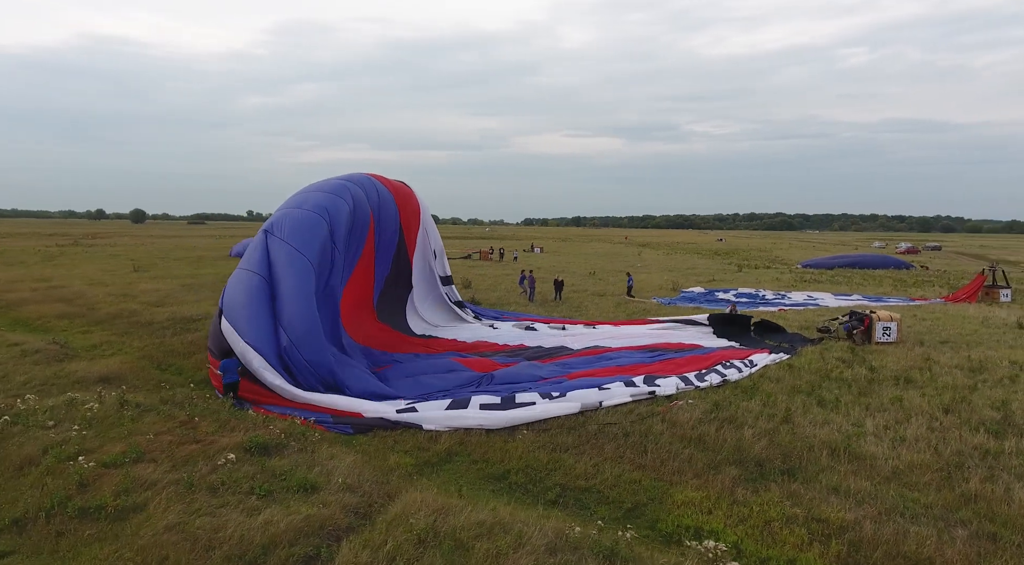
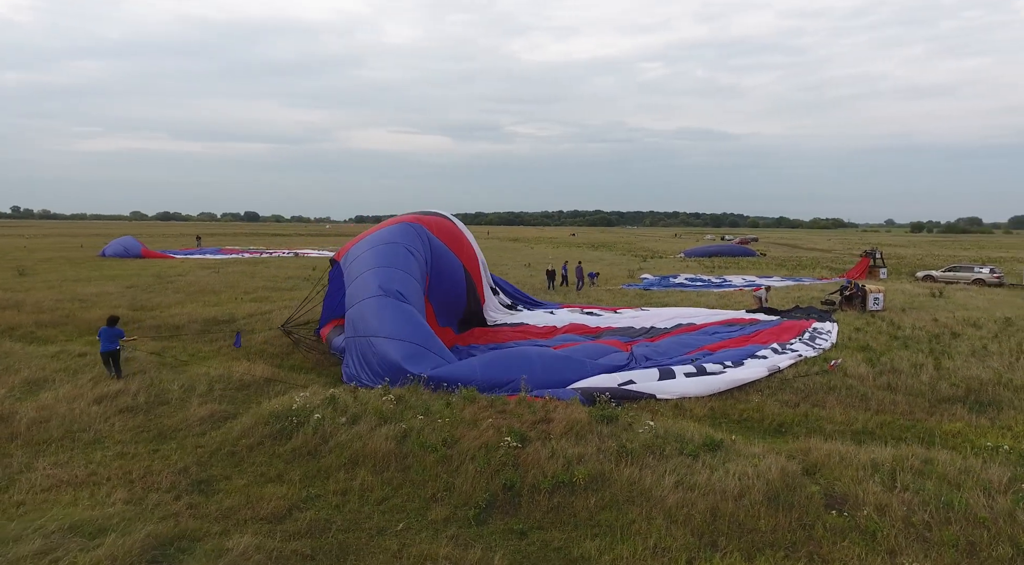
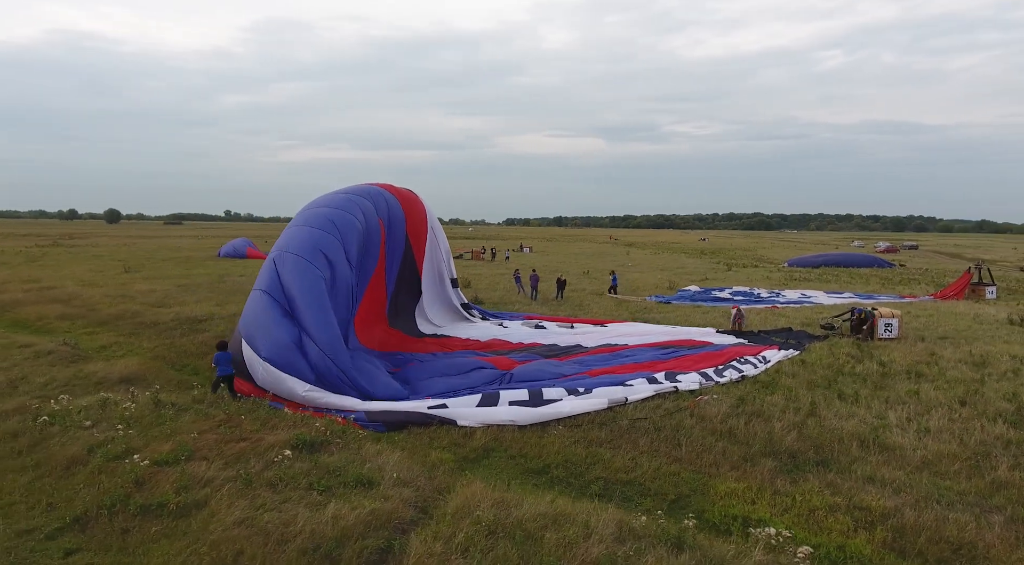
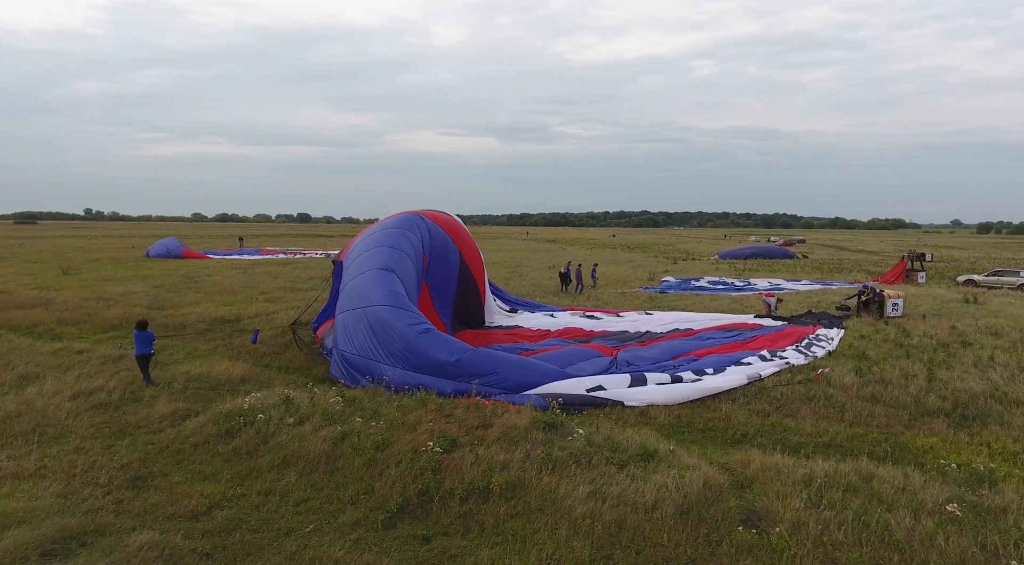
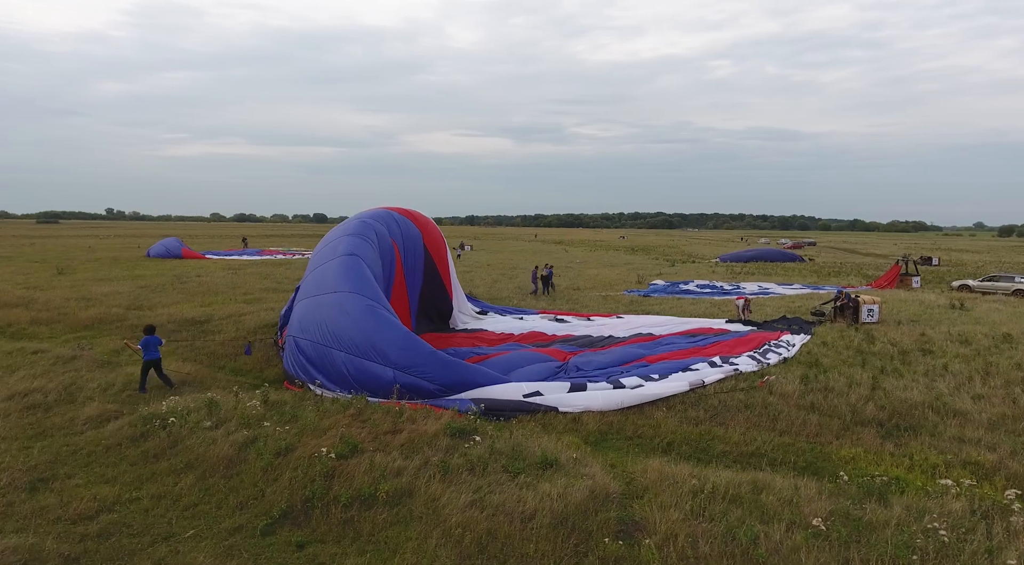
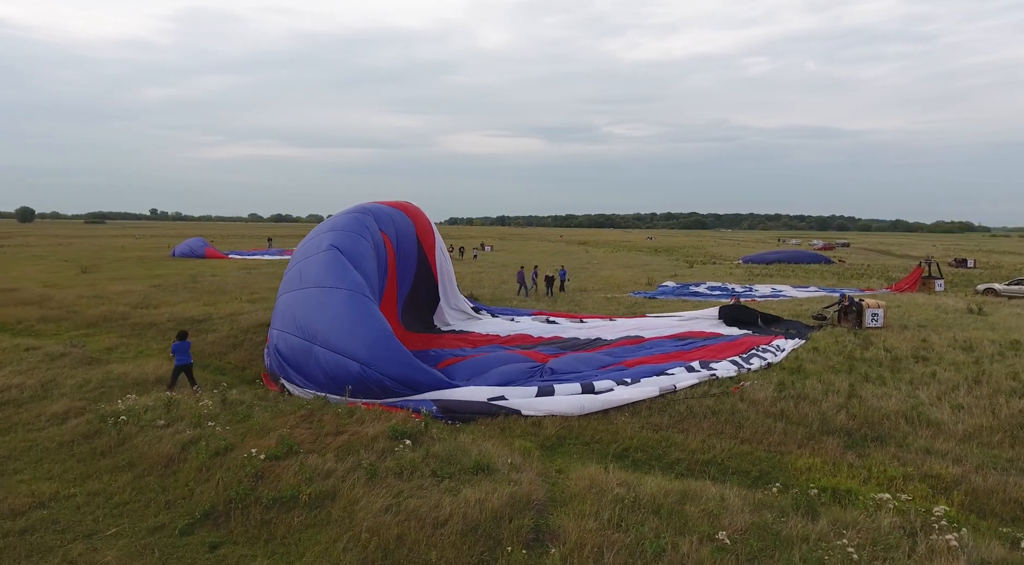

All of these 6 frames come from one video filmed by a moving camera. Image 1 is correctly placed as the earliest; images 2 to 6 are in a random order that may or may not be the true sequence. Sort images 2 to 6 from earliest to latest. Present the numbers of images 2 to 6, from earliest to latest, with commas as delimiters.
3, 6, 5, 4, 2
